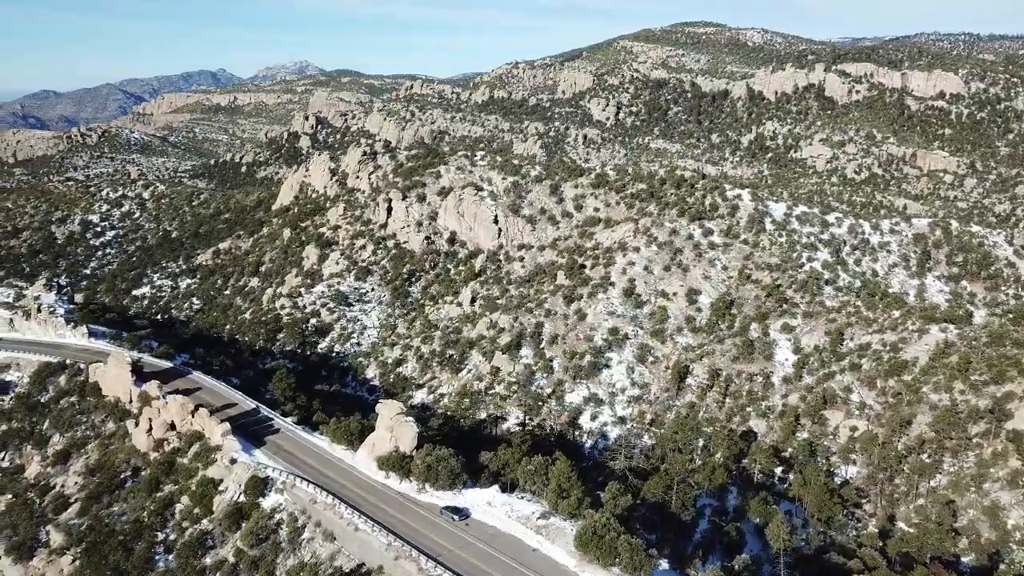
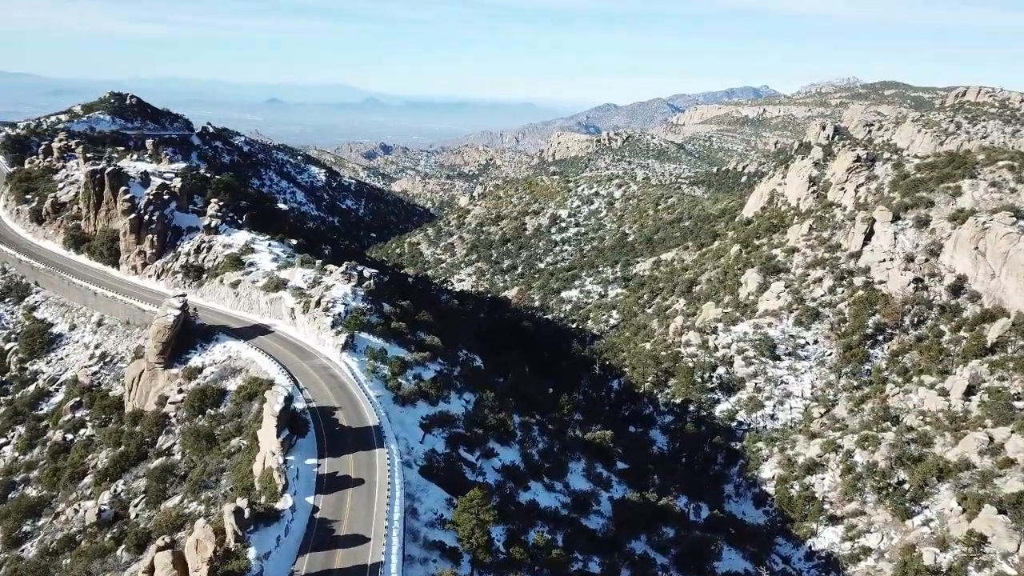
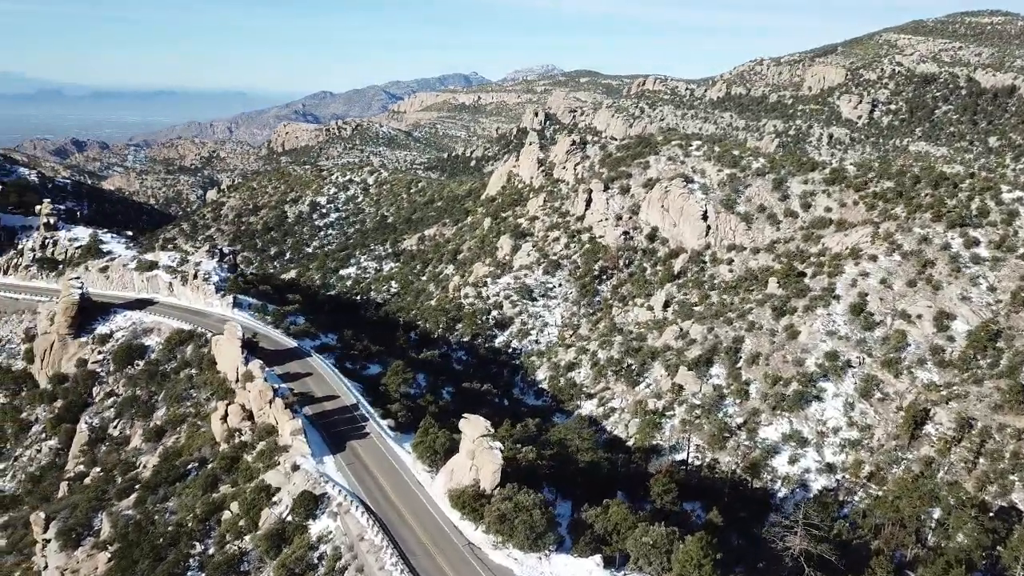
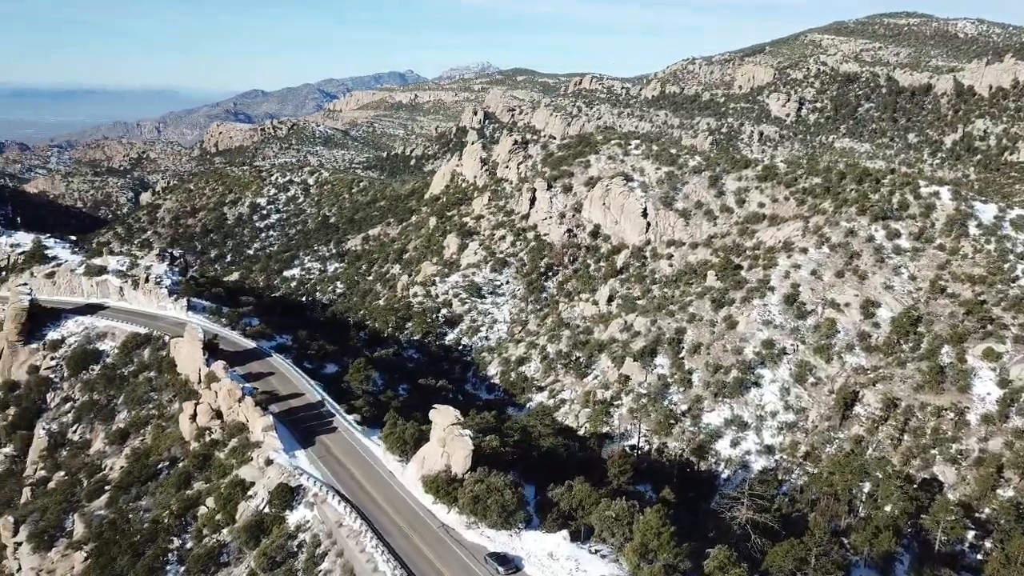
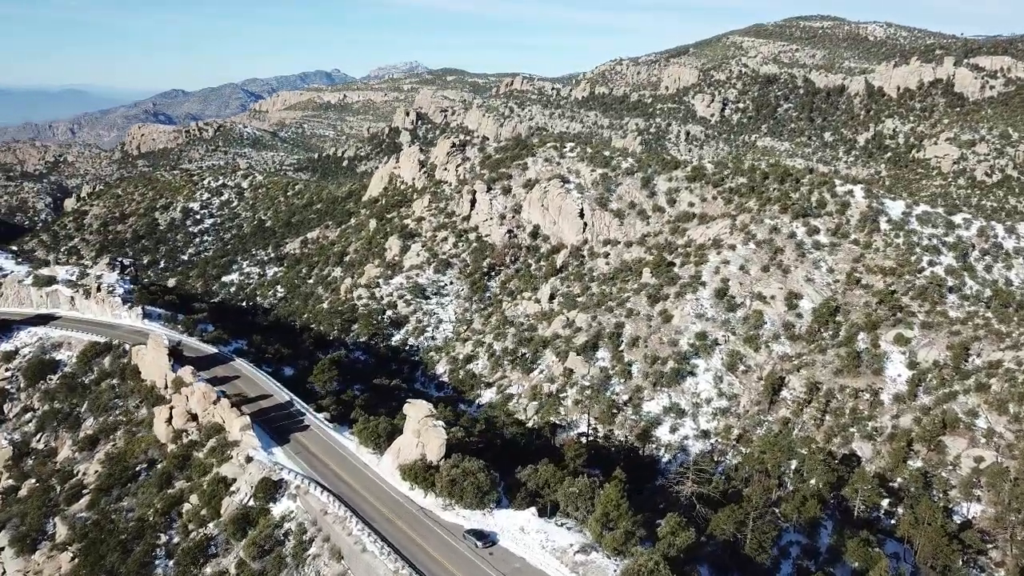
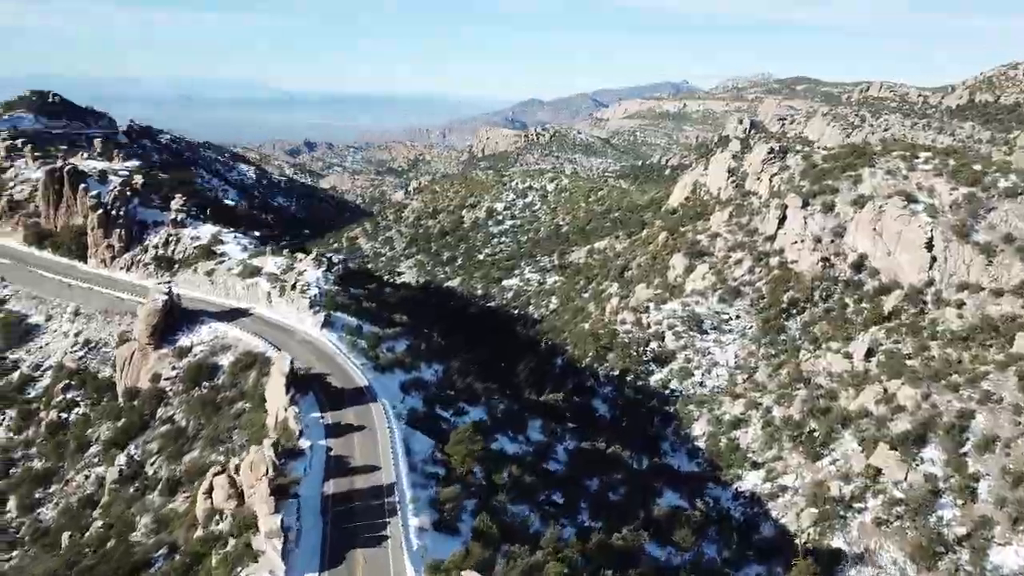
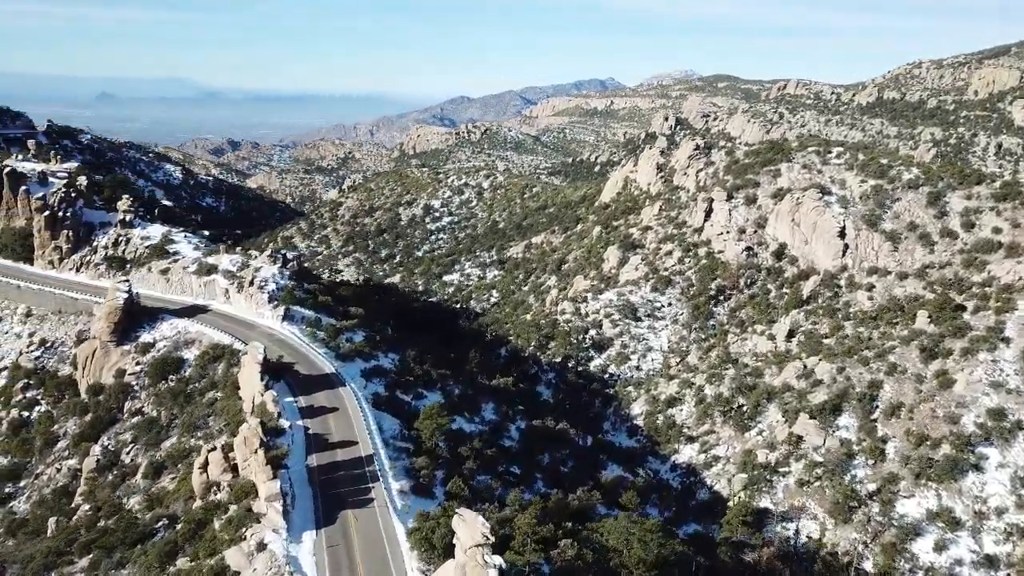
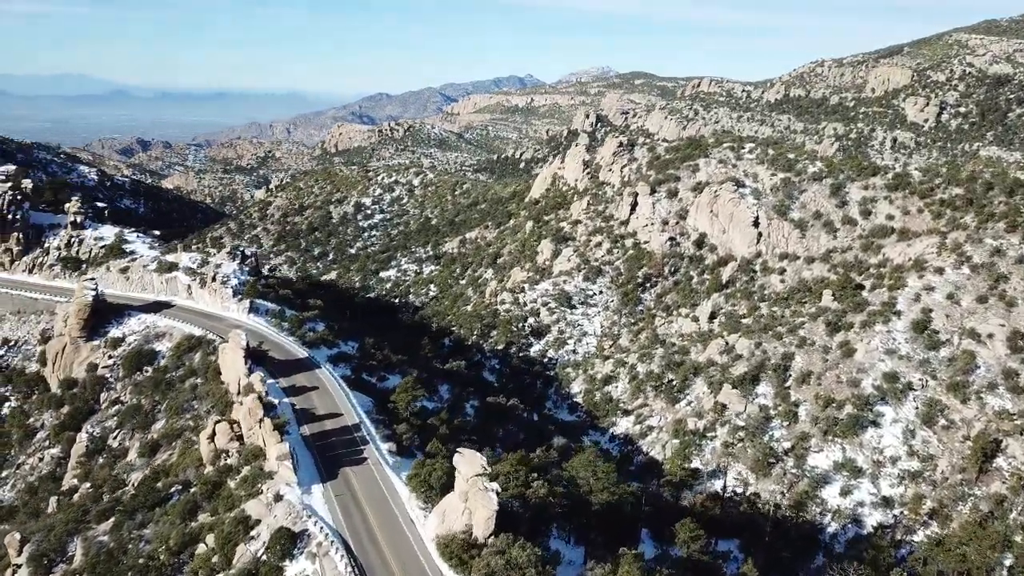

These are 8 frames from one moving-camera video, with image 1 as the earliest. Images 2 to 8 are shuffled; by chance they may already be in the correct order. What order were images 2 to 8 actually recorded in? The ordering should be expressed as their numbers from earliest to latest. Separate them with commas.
5, 4, 3, 8, 7, 6, 2
